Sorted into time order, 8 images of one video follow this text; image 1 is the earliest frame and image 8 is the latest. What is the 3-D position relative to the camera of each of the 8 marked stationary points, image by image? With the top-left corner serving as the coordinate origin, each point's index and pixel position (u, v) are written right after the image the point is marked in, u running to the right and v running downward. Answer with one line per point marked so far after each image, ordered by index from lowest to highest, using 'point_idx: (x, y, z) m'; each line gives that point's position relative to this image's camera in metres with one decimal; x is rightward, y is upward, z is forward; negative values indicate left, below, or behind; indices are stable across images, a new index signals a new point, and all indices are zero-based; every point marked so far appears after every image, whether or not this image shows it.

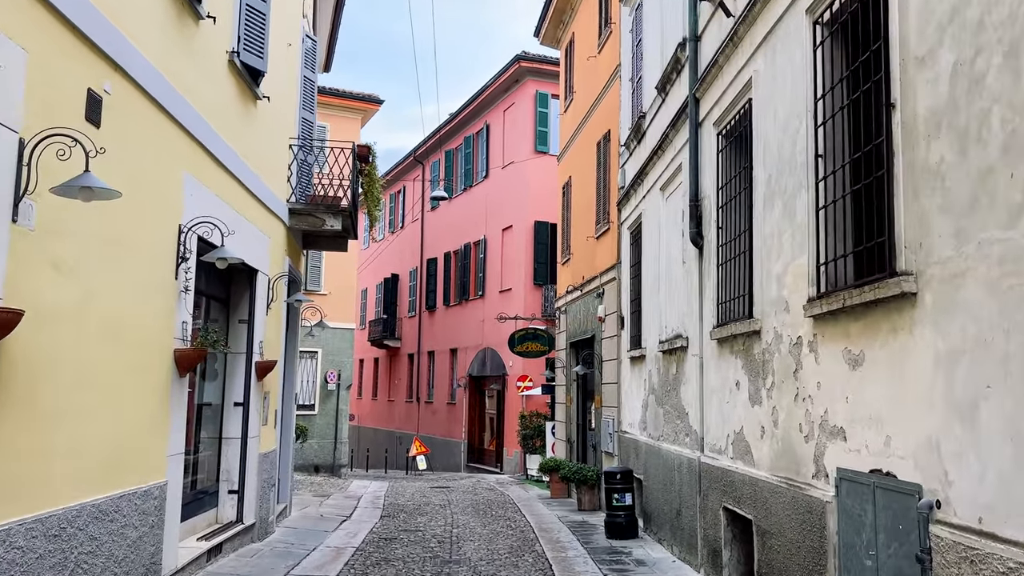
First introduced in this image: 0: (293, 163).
0: (-2.9, +1.7, +11.0) m
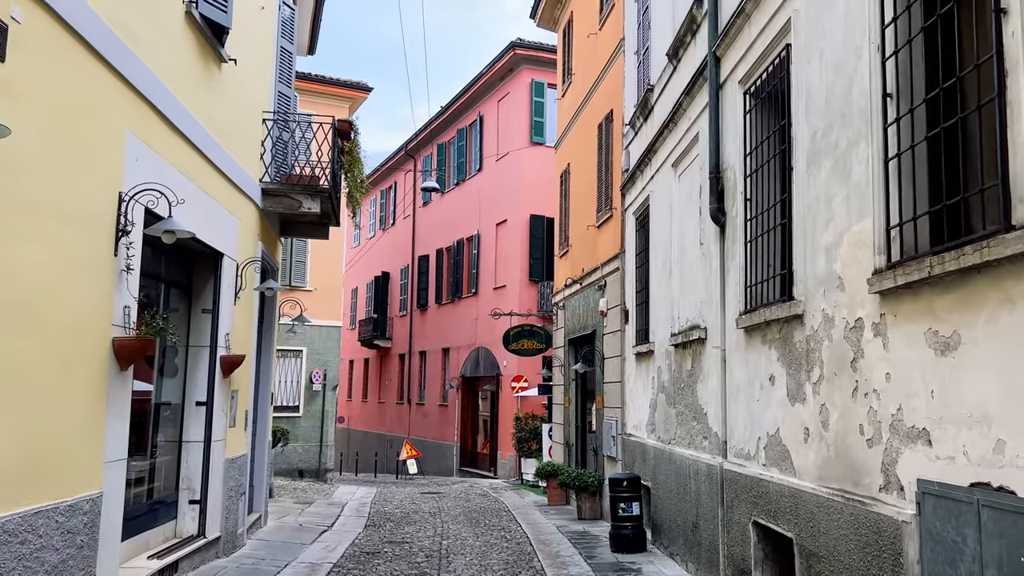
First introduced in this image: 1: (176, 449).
0: (-3.0, +1.8, +10.0) m
1: (-3.3, -1.6, +8.0) m
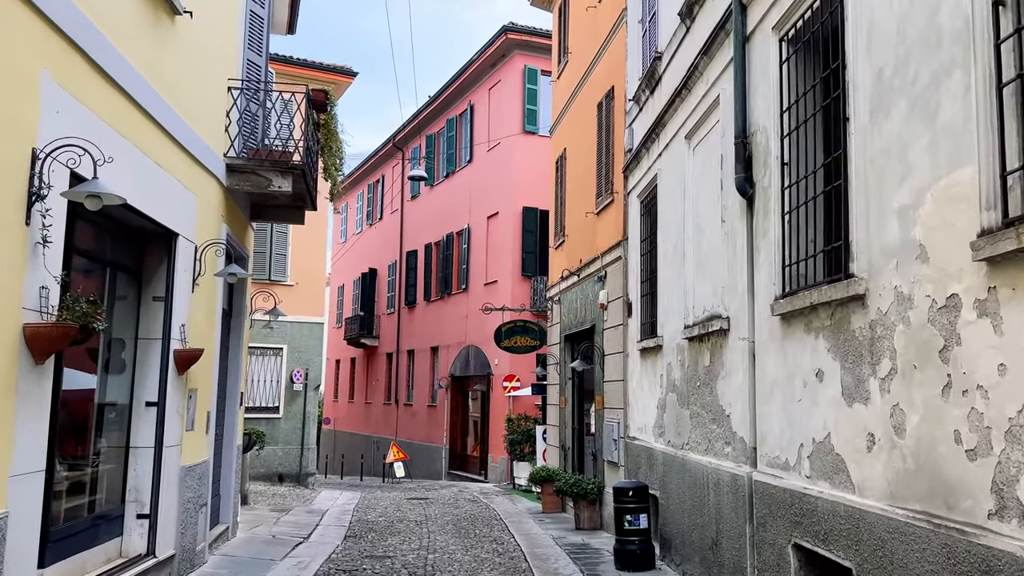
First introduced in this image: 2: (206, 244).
0: (-3.1, +2.0, +9.0) m
1: (-3.4, -1.4, +7.0) m
2: (-3.0, +0.4, +7.9) m
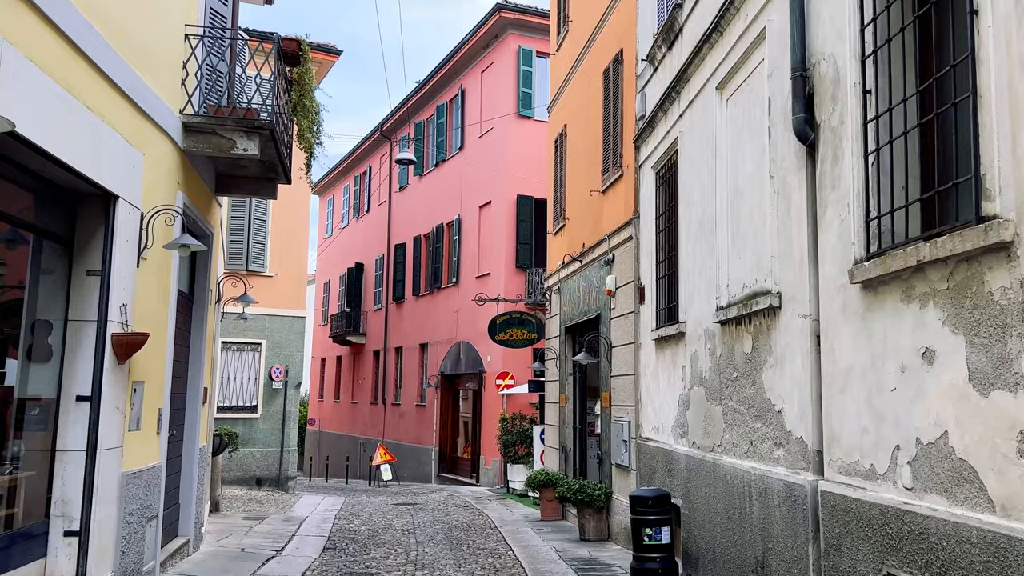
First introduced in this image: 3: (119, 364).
0: (-3.1, +2.2, +7.8) m
1: (-3.3, -1.2, +5.8) m
2: (-3.0, +0.6, +6.7) m
3: (-3.0, -0.6, +6.3) m
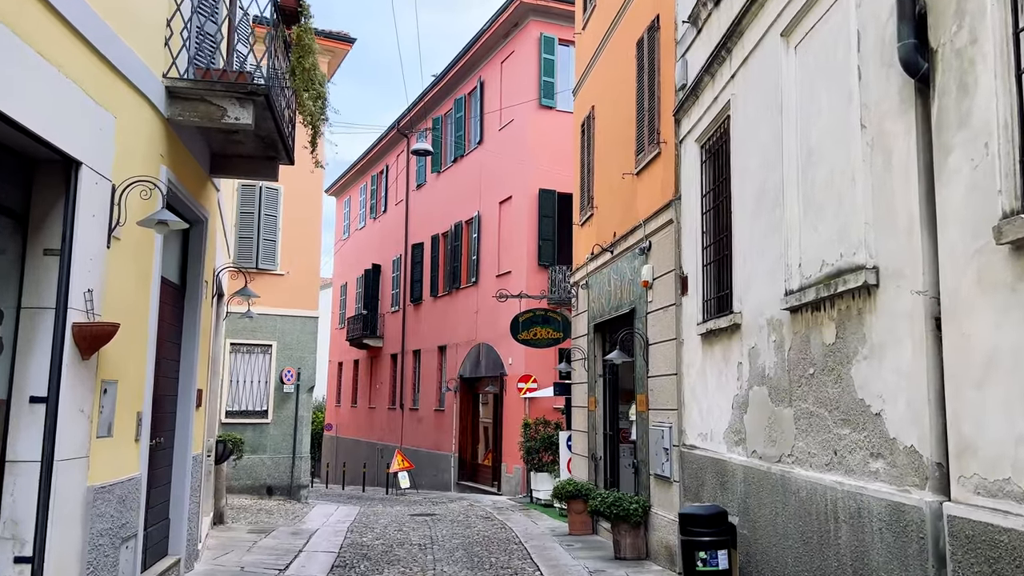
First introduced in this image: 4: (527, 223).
0: (-2.8, +2.3, +6.9) m
1: (-3.1, -1.1, +4.9) m
2: (-2.7, +0.7, +5.8) m
3: (-2.8, -0.5, +5.4) m
4: (+0.3, +1.5, +19.3) m
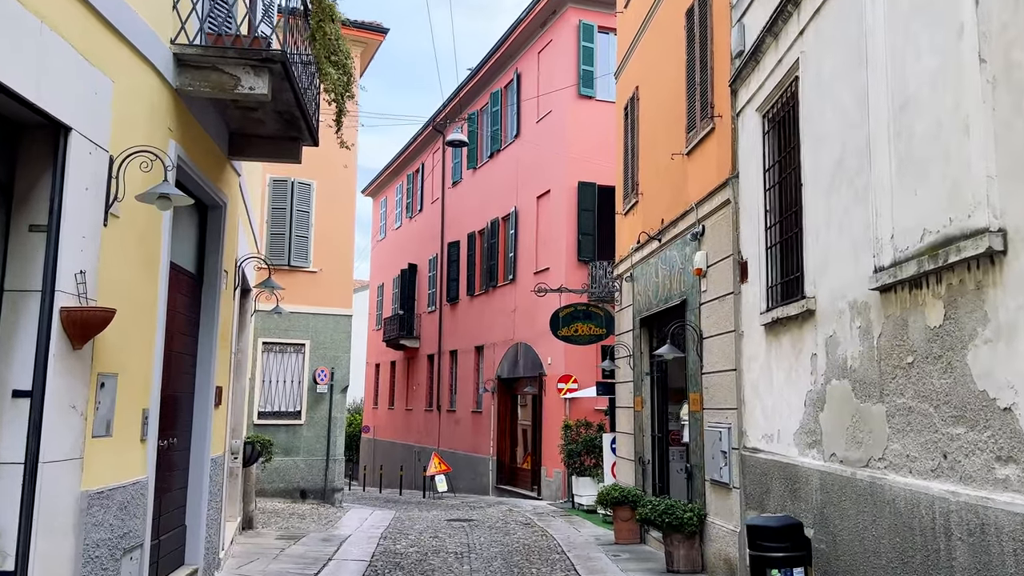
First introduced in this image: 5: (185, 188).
0: (-2.5, +2.4, +6.4) m
1: (-2.9, -1.0, +4.4) m
2: (-2.5, +0.9, +5.3) m
3: (-2.6, -0.4, +4.8) m
4: (+1.2, +1.6, +18.6) m
5: (-2.7, +0.8, +6.9) m
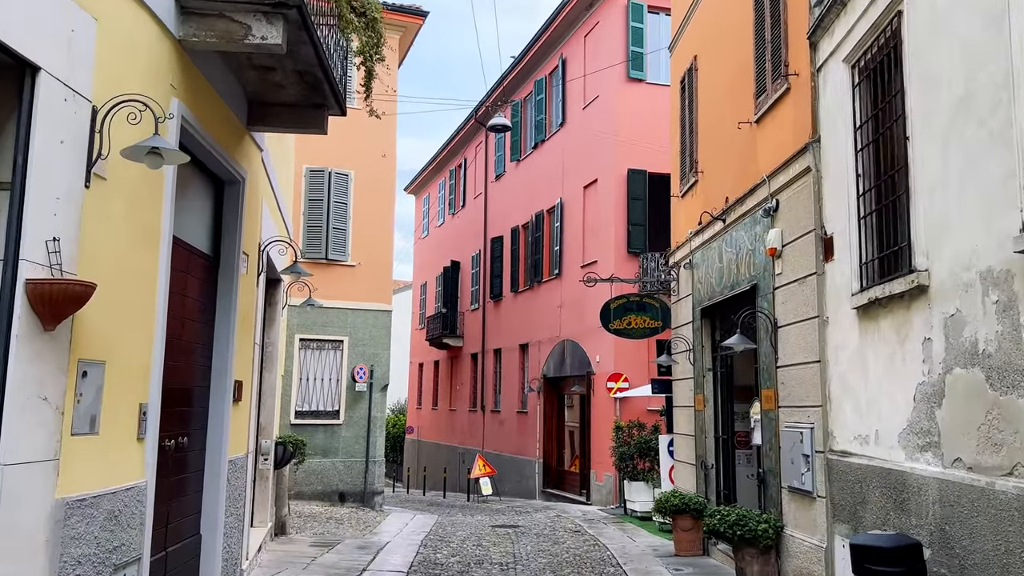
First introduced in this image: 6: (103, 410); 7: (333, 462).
0: (-2.2, +2.5, +5.6) m
1: (-2.6, -0.9, +3.7) m
2: (-2.2, +1.0, +4.5) m
3: (-2.3, -0.2, +4.0) m
4: (+2.2, +1.7, +17.7) m
5: (-2.4, +1.0, +6.2) m
6: (-2.3, -0.7, +4.5) m
7: (-3.4, -3.3, +15.5) m
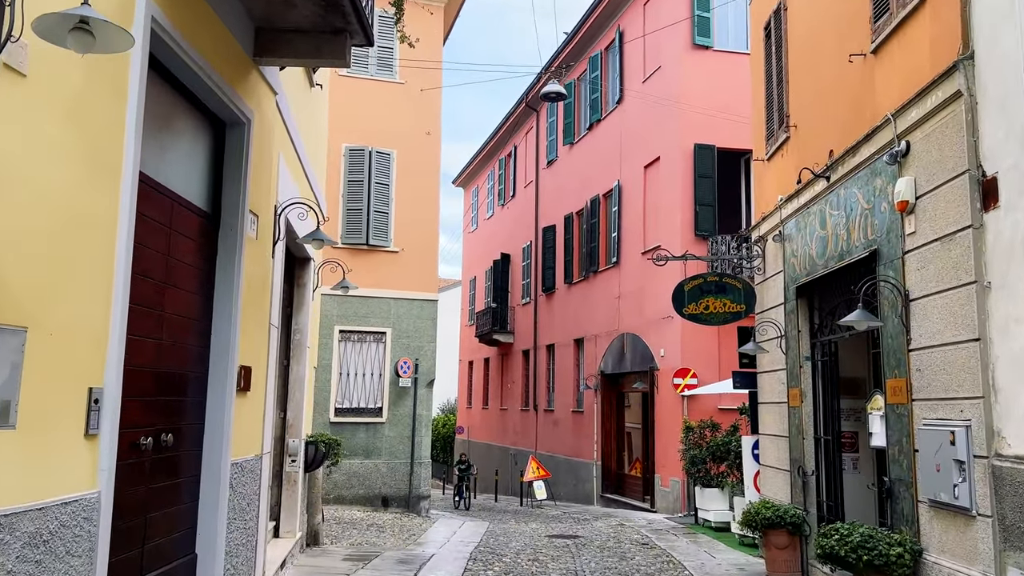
0: (-1.8, +2.8, +4.4) m
1: (-2.4, -0.6, +2.4) m
2: (-1.9, +1.3, +3.3) m
3: (-2.0, 0.0, +2.8) m
4: (+3.3, +2.0, +16.1) m
5: (-2.0, +1.2, +4.9) m
6: (-2.0, -0.4, +3.3) m
7: (-2.4, -3.1, +14.3) m
